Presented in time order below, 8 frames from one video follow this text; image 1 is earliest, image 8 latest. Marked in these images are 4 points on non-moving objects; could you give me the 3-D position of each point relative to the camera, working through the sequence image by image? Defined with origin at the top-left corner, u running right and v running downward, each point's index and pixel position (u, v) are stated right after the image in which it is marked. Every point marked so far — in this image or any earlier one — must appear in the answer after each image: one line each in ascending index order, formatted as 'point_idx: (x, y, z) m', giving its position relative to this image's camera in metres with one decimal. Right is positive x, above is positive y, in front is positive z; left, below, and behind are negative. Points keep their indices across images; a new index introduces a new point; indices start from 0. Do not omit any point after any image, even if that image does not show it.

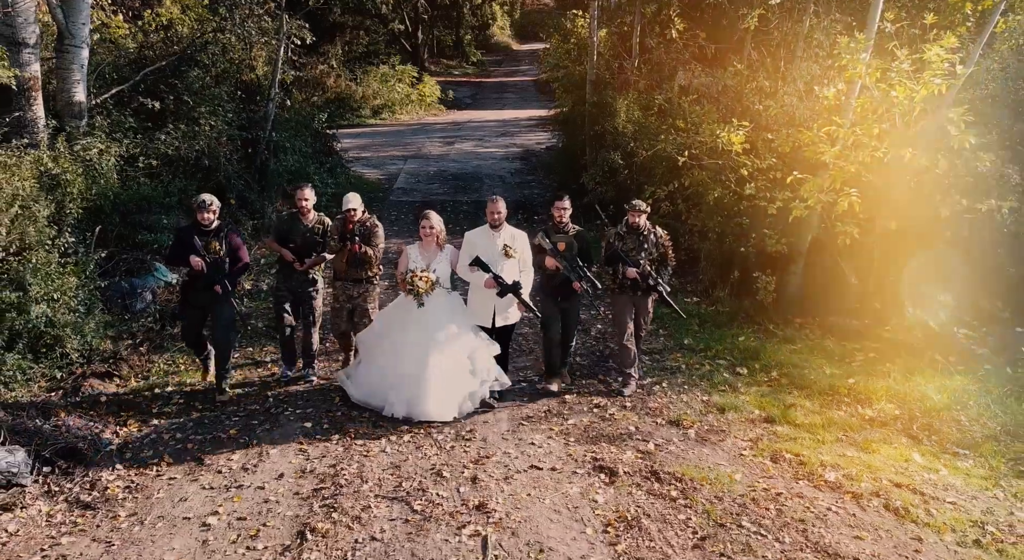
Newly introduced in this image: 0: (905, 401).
0: (+3.6, -1.1, +6.5) m
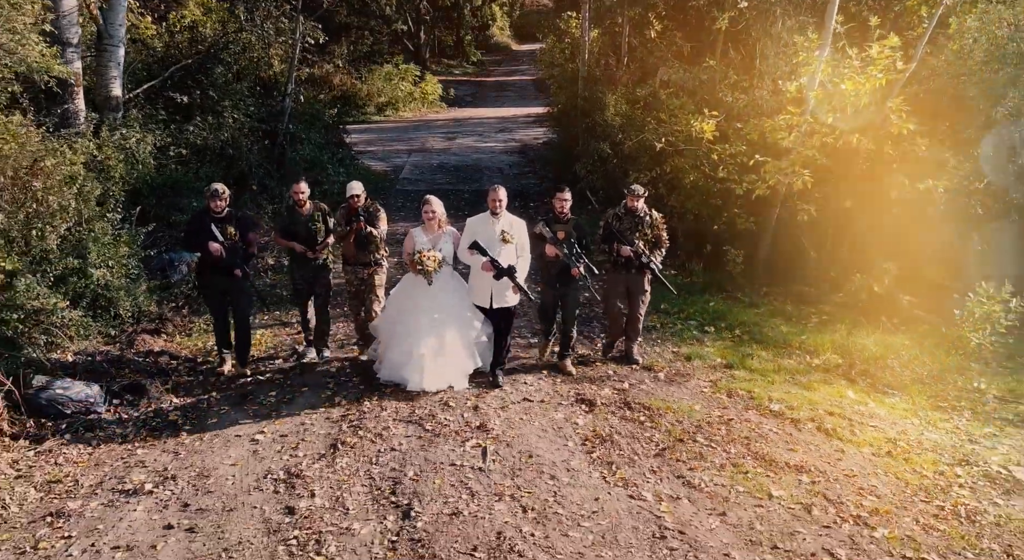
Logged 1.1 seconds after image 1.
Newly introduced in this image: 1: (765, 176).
0: (+3.5, -0.7, +7.5) m
1: (+3.0, +1.3, +8.6) m
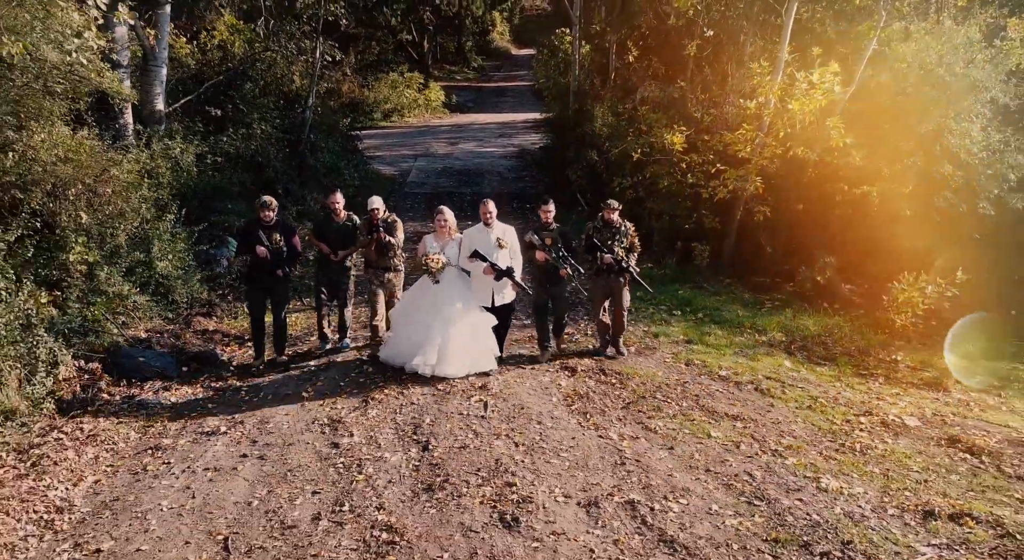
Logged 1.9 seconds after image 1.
0: (+3.5, -0.6, +9.0) m
1: (+3.0, +1.4, +10.1) m
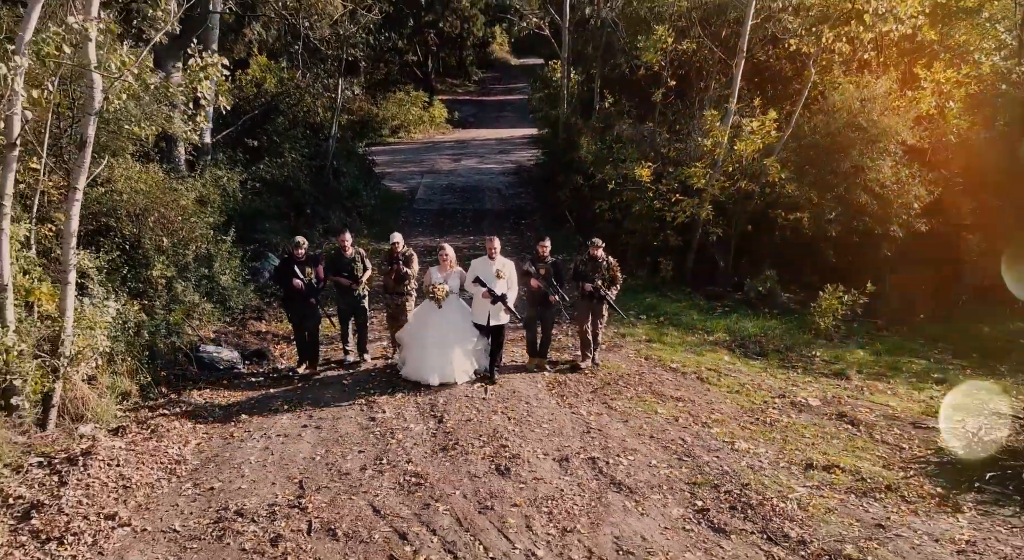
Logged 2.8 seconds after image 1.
0: (+3.4, -0.8, +11.0) m
1: (+2.9, +1.2, +12.1) m
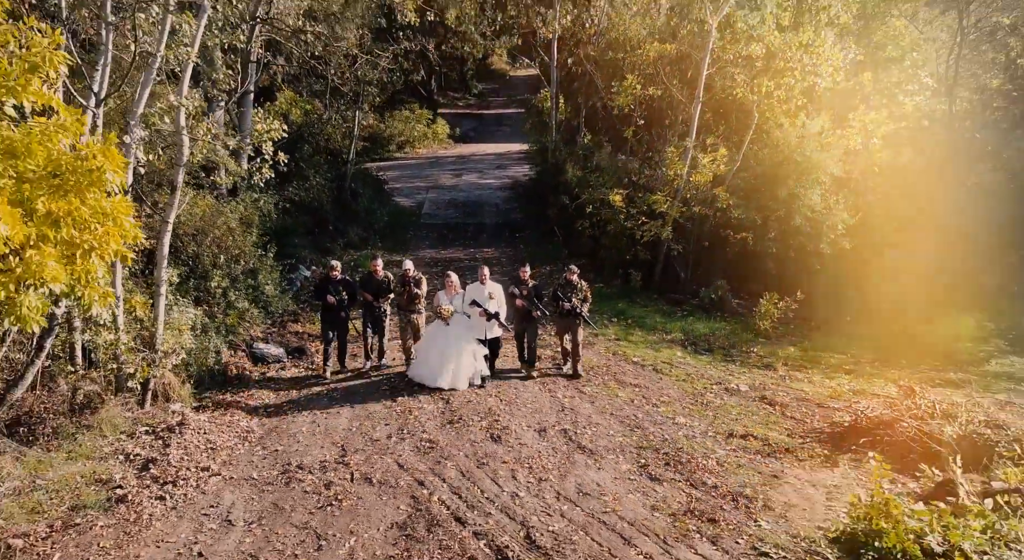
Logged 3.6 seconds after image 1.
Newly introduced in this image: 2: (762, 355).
0: (+3.3, -0.9, +13.4) m
1: (+2.8, +1.1, +14.5) m
2: (+4.3, -1.3, +12.5) m
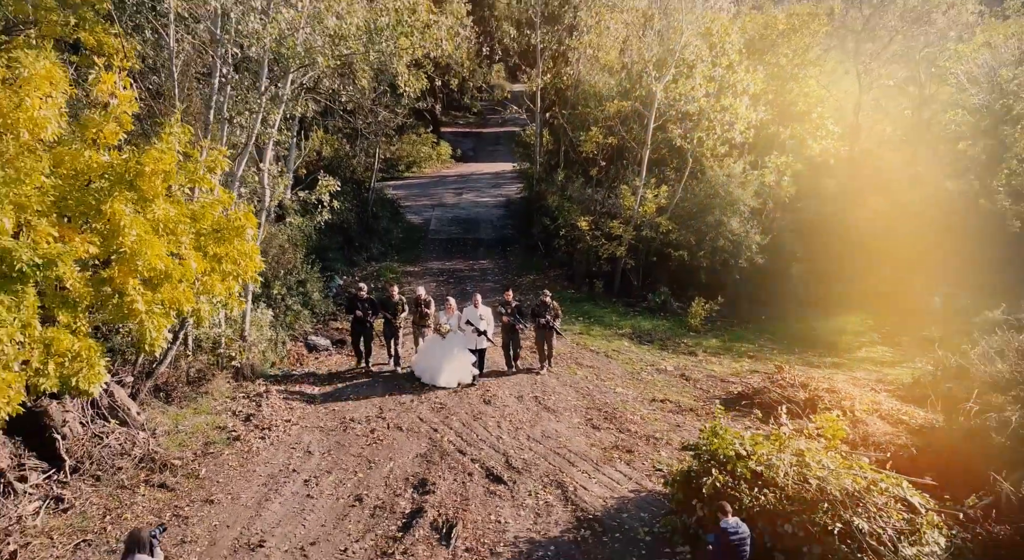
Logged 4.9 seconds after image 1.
0: (+3.0, -1.1, +17.4) m
1: (+2.5, +0.9, +18.5) m
2: (+4.1, -1.5, +16.6) m
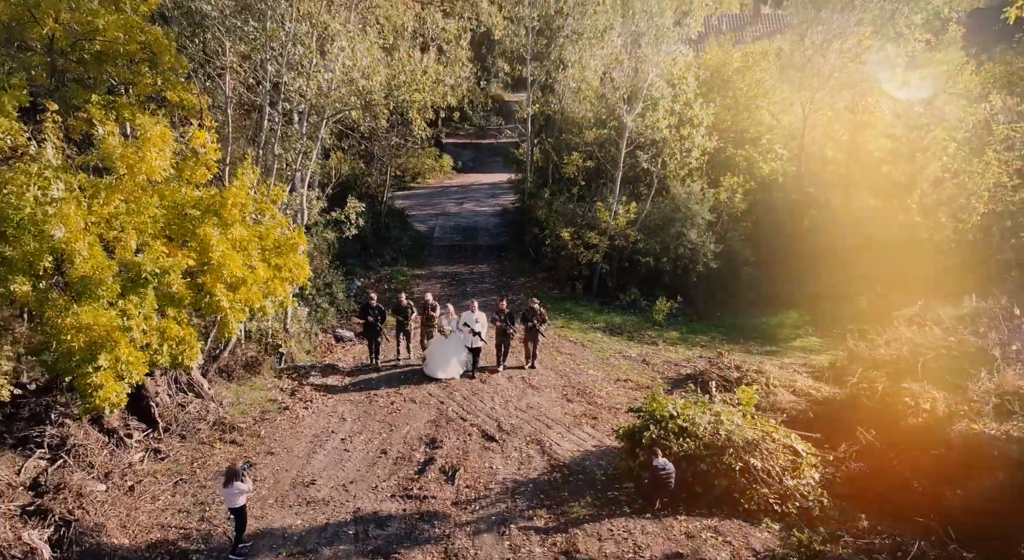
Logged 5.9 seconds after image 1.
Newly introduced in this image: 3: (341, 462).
0: (+2.8, -1.2, +20.8) m
1: (+2.3, +0.8, +21.9) m
2: (+3.9, -1.6, +19.9) m
3: (-3.3, -3.5, +13.9) m
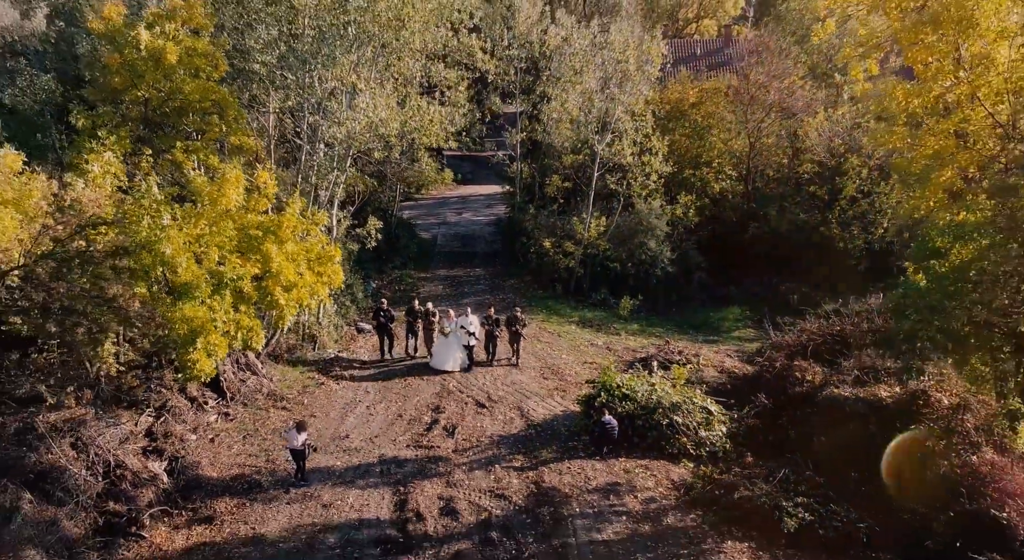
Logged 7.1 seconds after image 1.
0: (+2.5, -1.3, +25.0) m
1: (+2.0, +0.7, +26.1) m
2: (+3.5, -1.6, +24.2) m
3: (-3.6, -3.6, +18.2) m
